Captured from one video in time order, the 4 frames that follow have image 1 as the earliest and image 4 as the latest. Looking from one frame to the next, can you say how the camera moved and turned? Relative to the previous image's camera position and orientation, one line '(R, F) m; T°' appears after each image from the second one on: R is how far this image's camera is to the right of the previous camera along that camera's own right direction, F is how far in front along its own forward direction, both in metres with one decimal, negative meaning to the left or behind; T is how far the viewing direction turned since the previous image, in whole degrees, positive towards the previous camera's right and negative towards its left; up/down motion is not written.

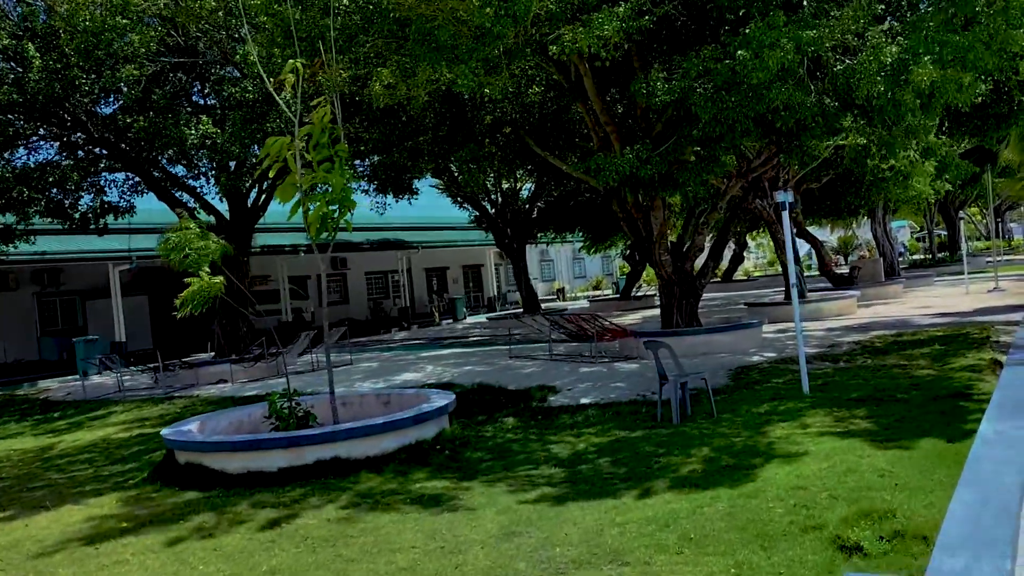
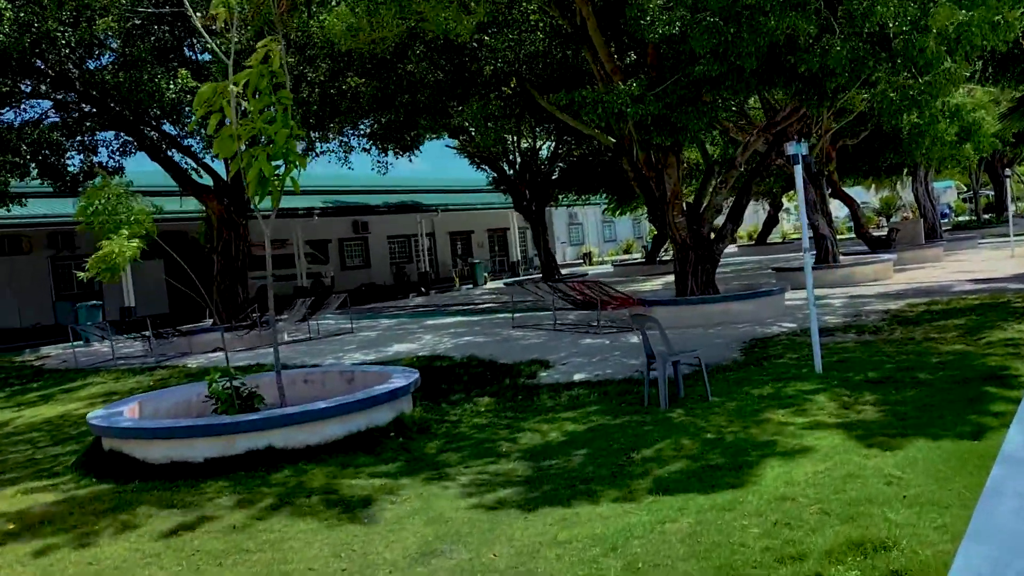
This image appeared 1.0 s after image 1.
(+0.5, +0.8) m; -2°
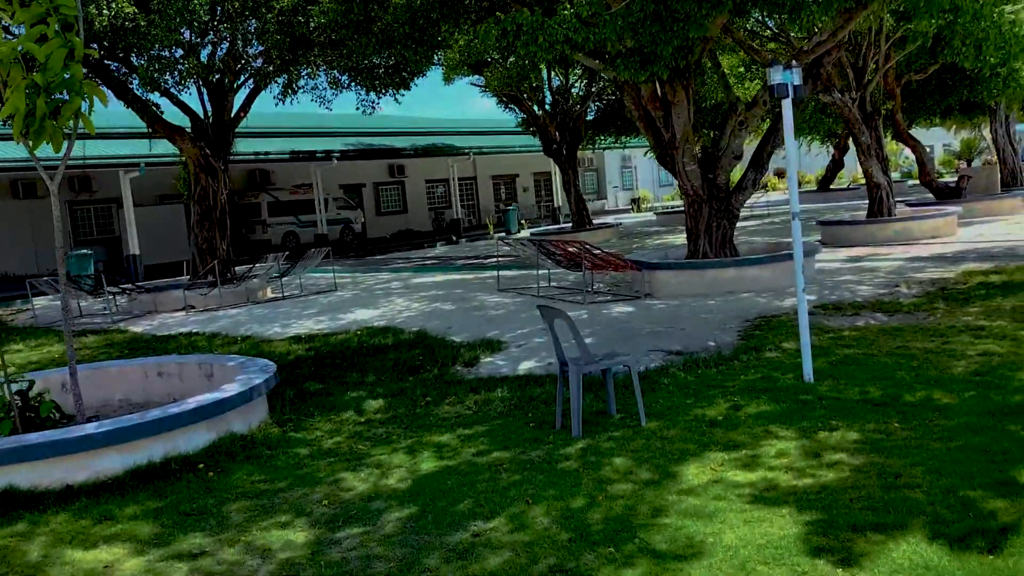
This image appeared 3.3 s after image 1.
(+1.1, +1.7) m; -4°
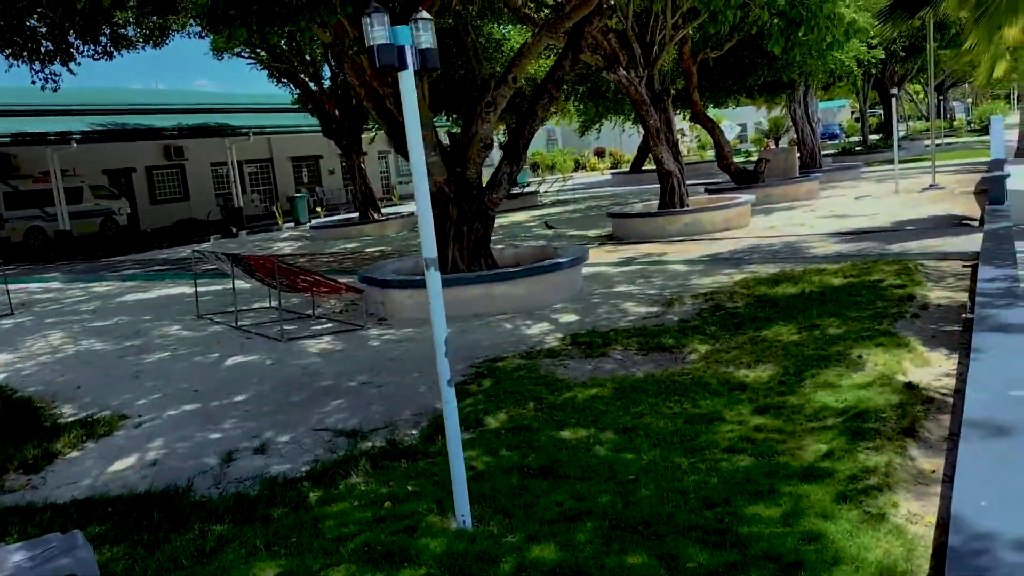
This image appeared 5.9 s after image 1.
(+1.4, +2.0) m; +10°
